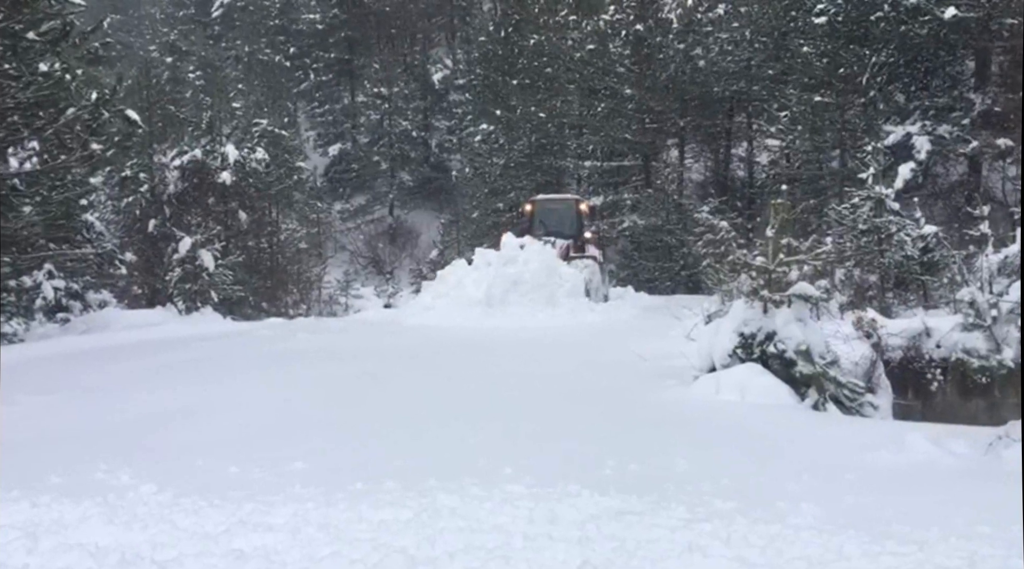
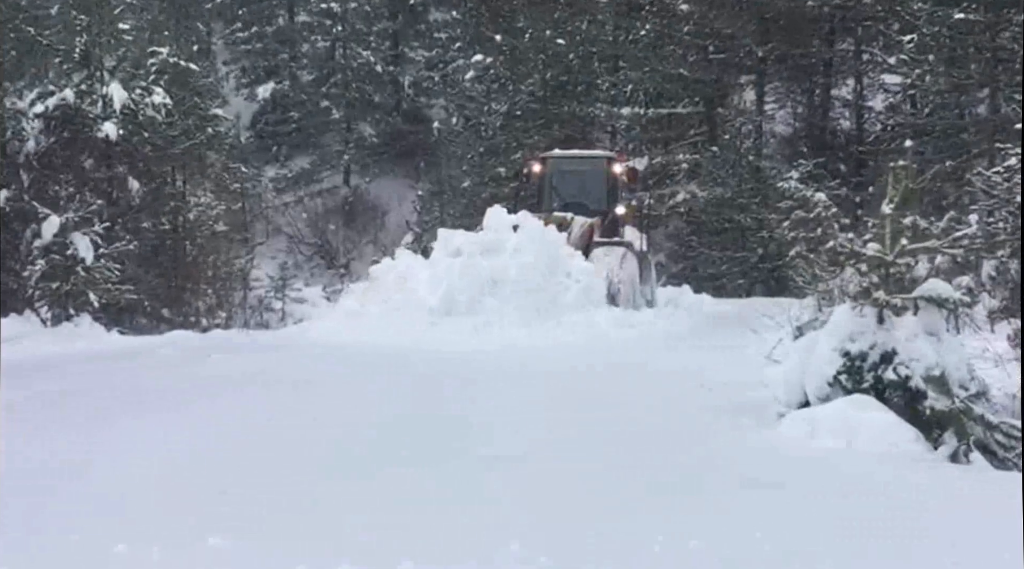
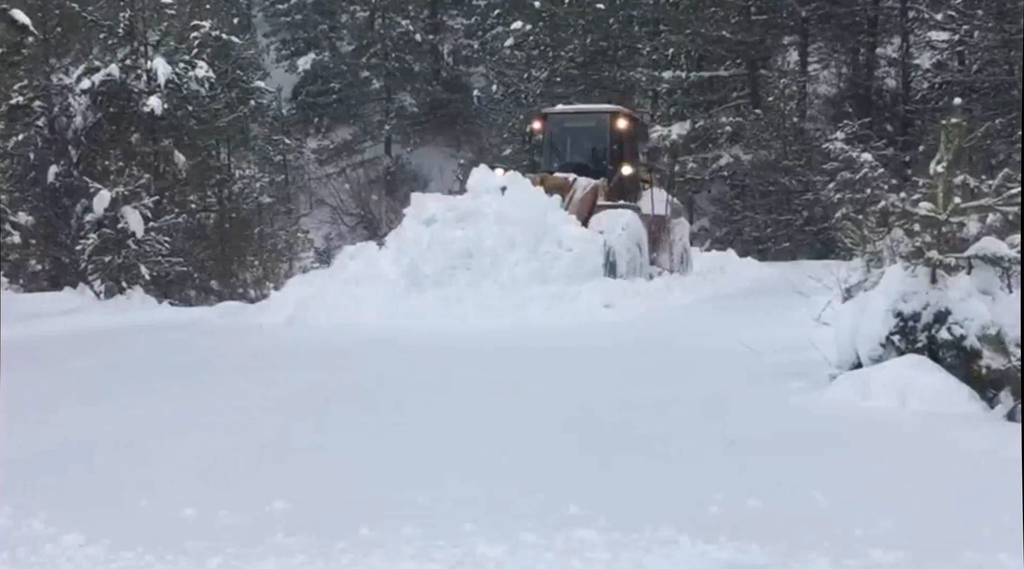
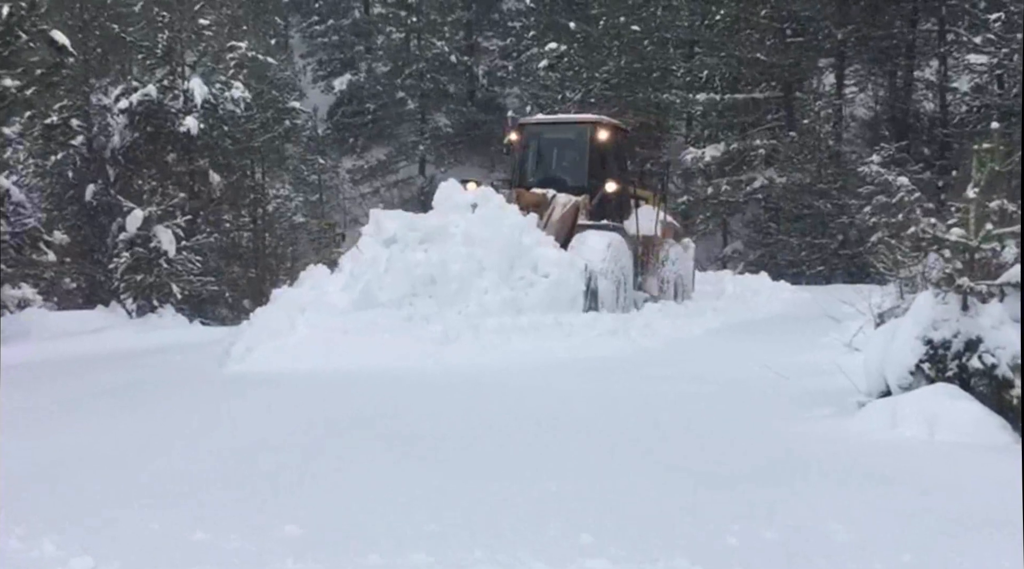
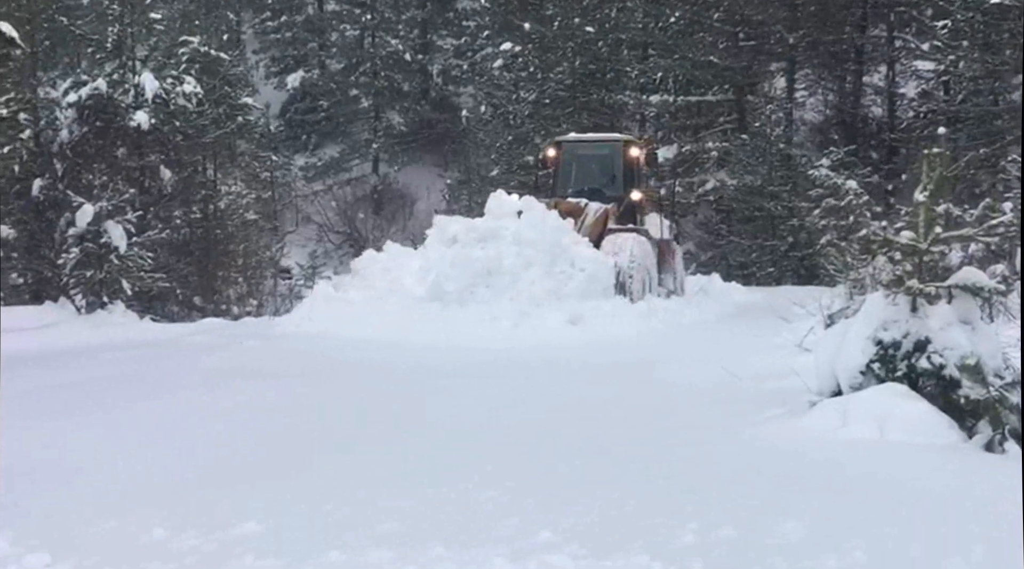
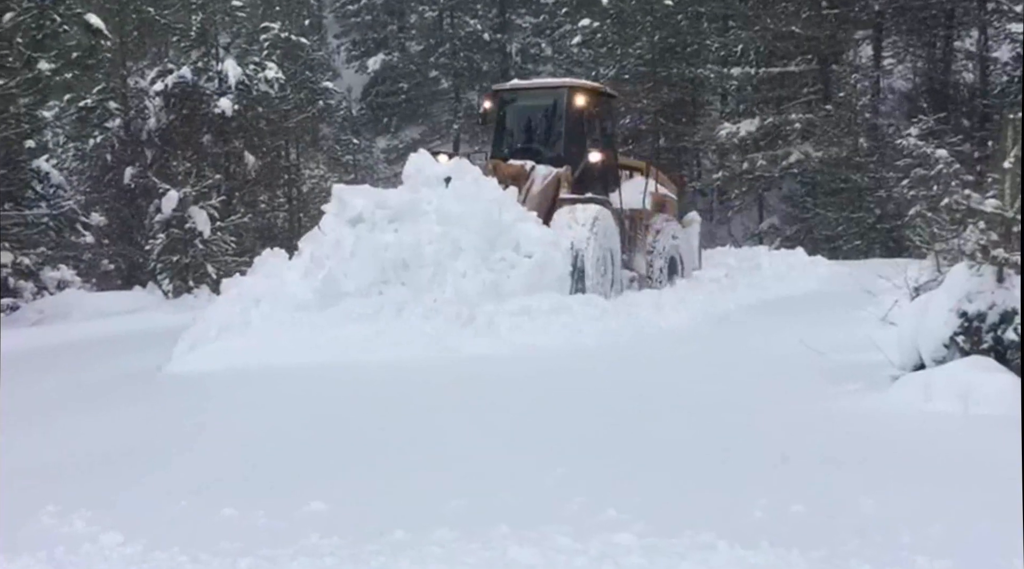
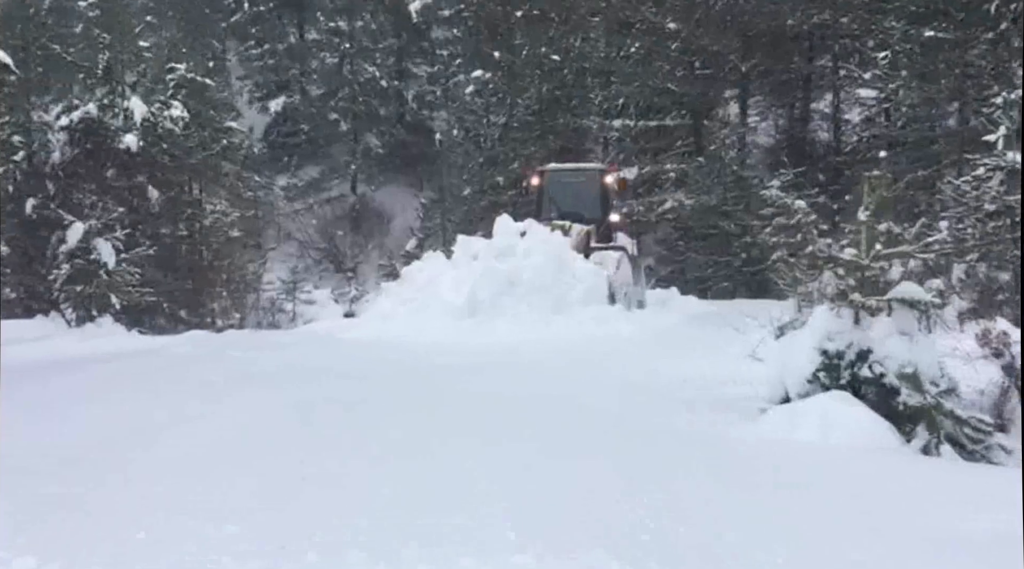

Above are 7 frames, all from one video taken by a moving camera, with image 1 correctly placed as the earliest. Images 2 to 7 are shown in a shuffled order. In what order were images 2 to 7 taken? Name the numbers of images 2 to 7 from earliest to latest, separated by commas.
7, 2, 5, 3, 4, 6
